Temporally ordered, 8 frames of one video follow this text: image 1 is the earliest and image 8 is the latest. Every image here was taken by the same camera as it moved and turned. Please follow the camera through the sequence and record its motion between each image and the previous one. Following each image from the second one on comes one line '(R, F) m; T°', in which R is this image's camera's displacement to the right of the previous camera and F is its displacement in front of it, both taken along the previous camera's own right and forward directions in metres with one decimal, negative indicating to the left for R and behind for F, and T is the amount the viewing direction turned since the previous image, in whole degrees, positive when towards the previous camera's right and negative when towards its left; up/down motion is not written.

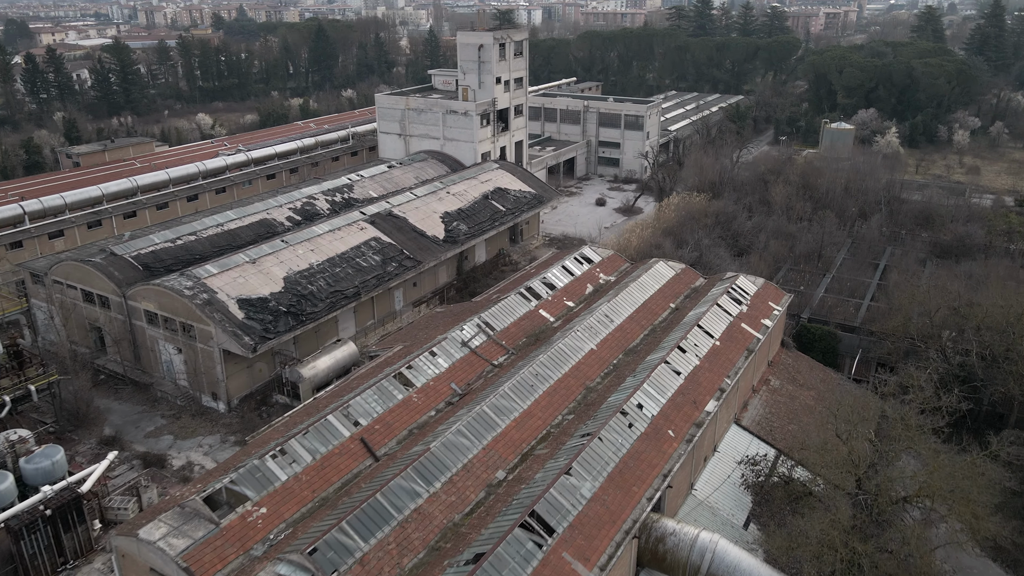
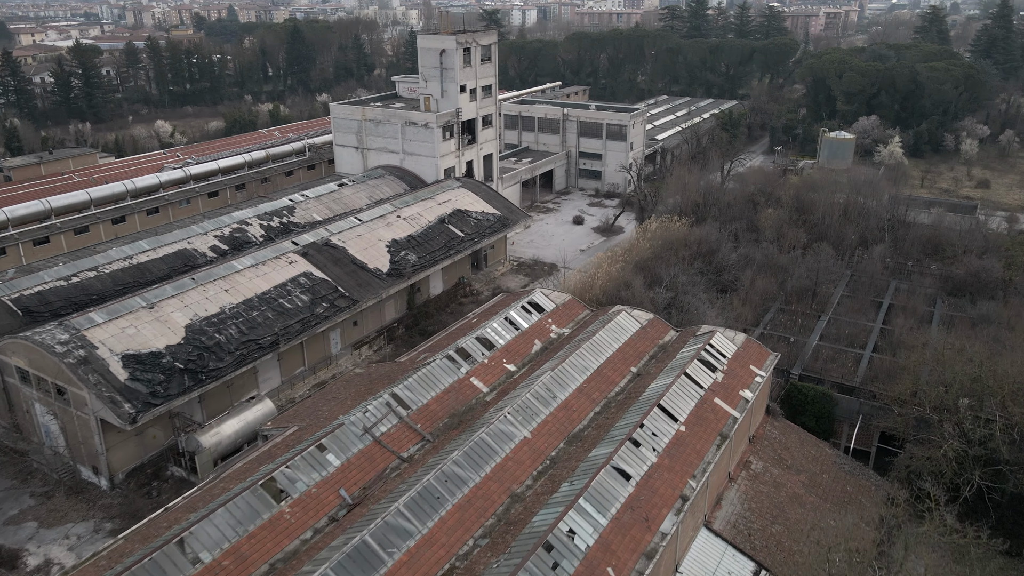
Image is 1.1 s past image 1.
(+2.0, +3.6) m; 0°
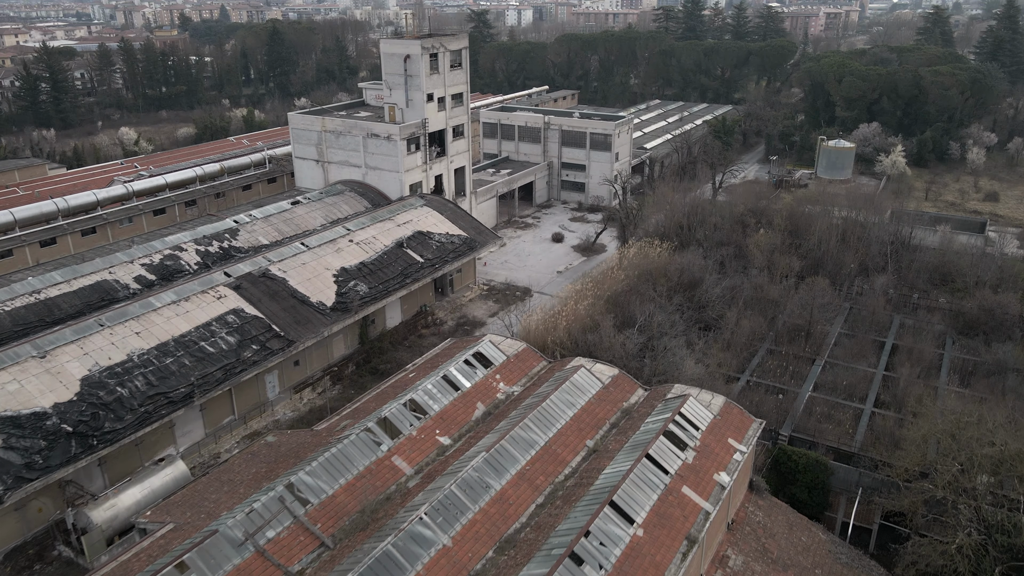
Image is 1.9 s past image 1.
(+1.6, +2.8) m; 0°
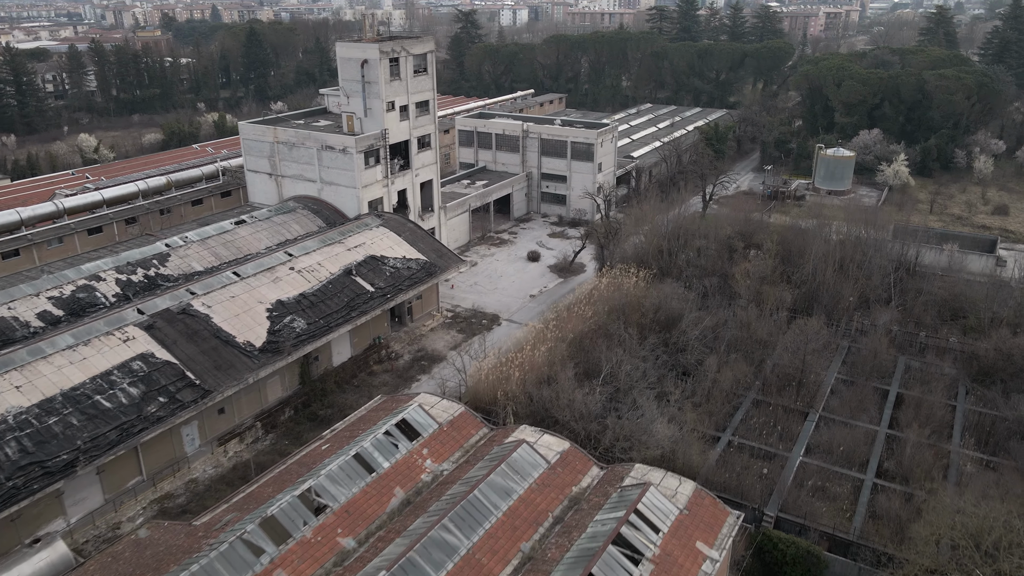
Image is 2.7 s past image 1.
(+1.6, +2.8) m; 0°
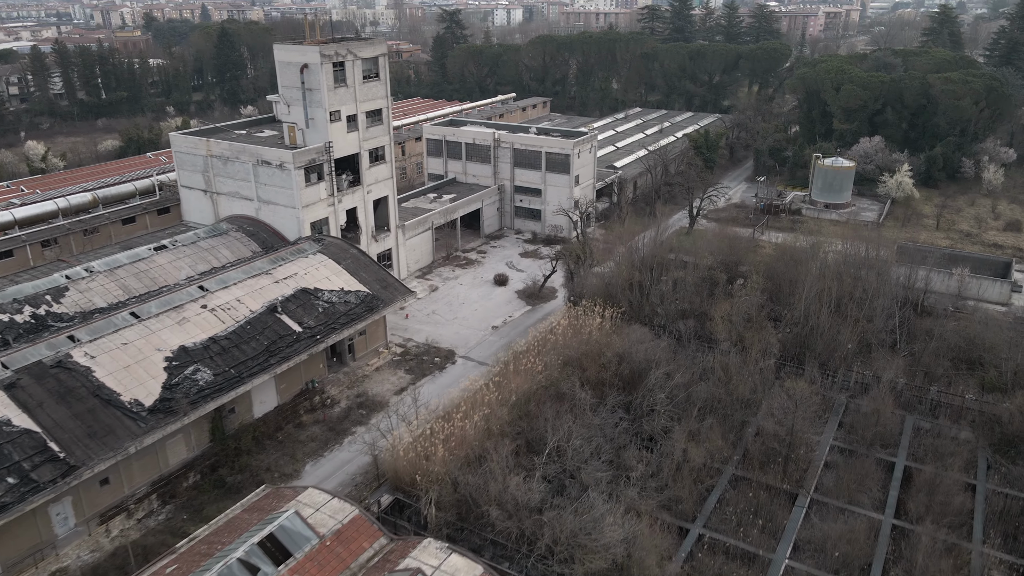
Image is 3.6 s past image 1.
(+1.8, +3.3) m; 0°
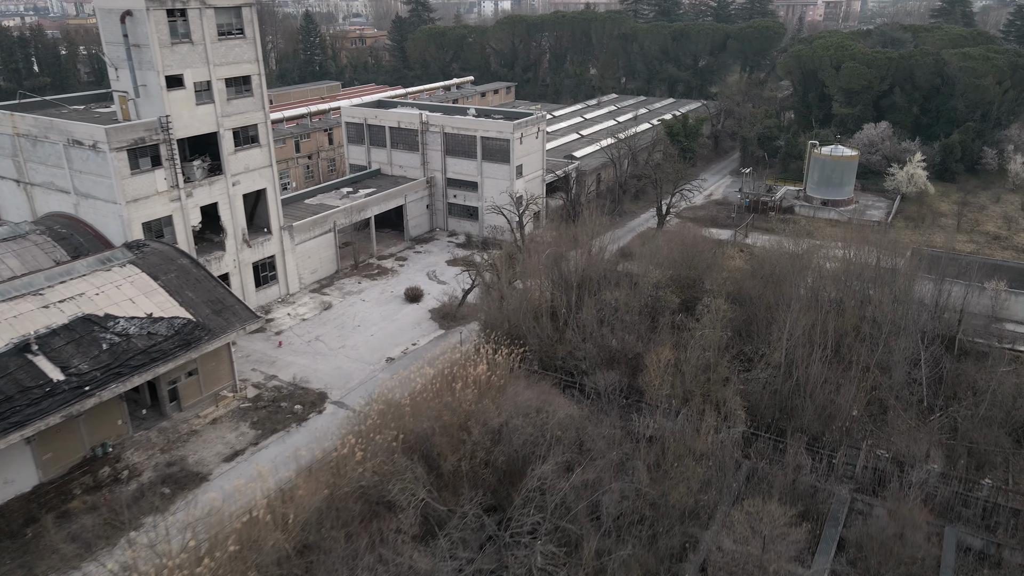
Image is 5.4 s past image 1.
(+3.5, +6.7) m; 0°
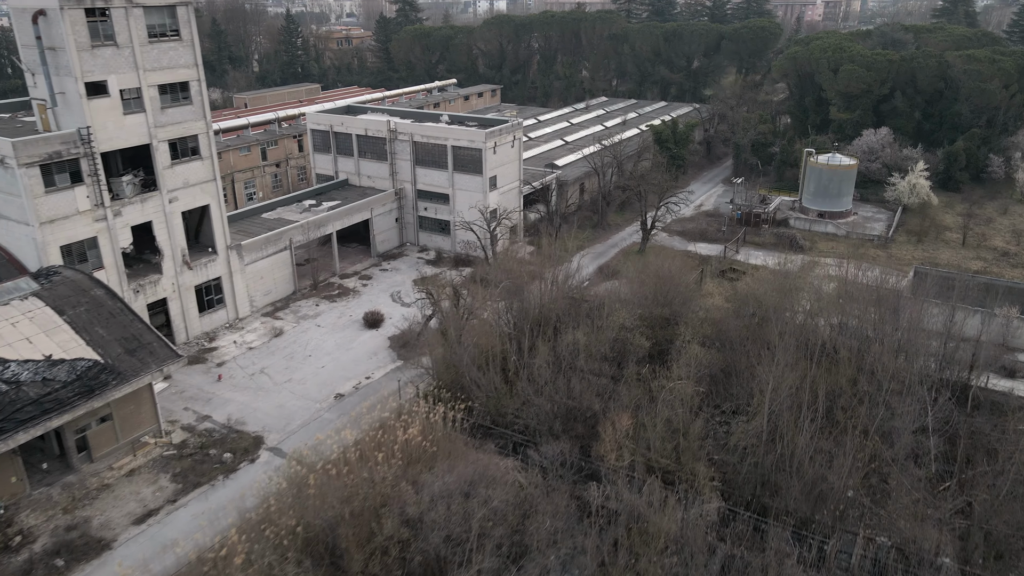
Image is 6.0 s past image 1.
(+1.2, +2.1) m; 0°
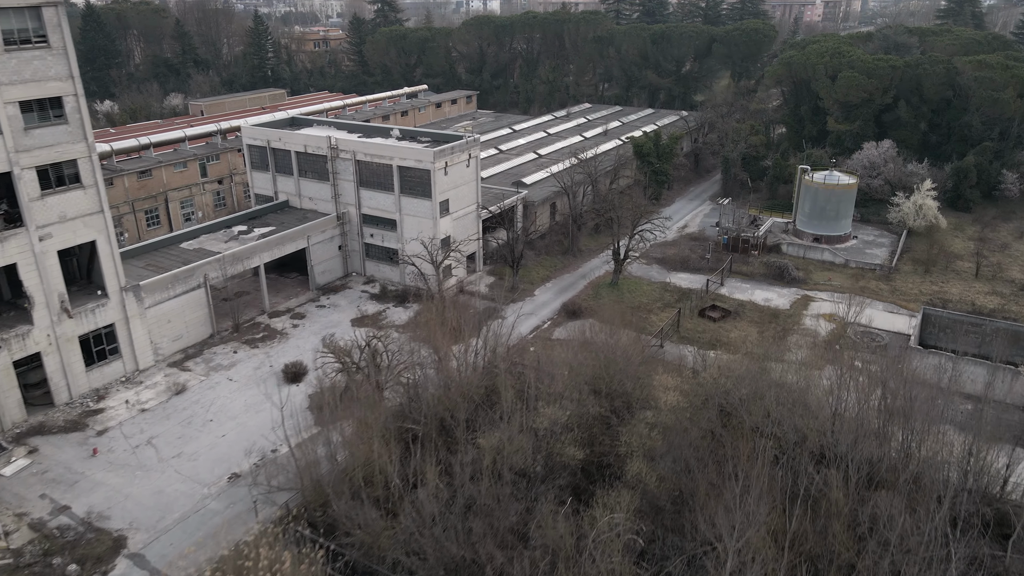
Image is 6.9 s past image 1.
(+1.8, +3.4) m; 0°
